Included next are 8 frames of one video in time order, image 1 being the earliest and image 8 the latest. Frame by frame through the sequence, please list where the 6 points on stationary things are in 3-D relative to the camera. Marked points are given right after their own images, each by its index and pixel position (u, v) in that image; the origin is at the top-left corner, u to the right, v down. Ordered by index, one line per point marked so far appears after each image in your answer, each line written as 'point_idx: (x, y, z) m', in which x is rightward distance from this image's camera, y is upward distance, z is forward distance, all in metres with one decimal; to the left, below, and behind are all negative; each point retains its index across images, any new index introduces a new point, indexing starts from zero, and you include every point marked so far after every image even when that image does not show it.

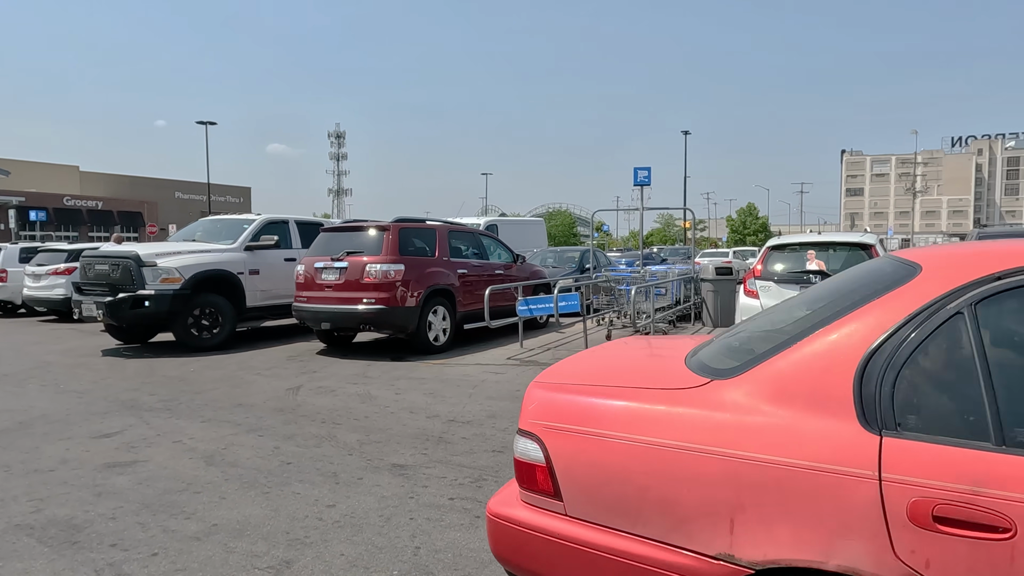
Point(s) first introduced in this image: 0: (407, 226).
0: (-1.6, +1.0, +10.2) m
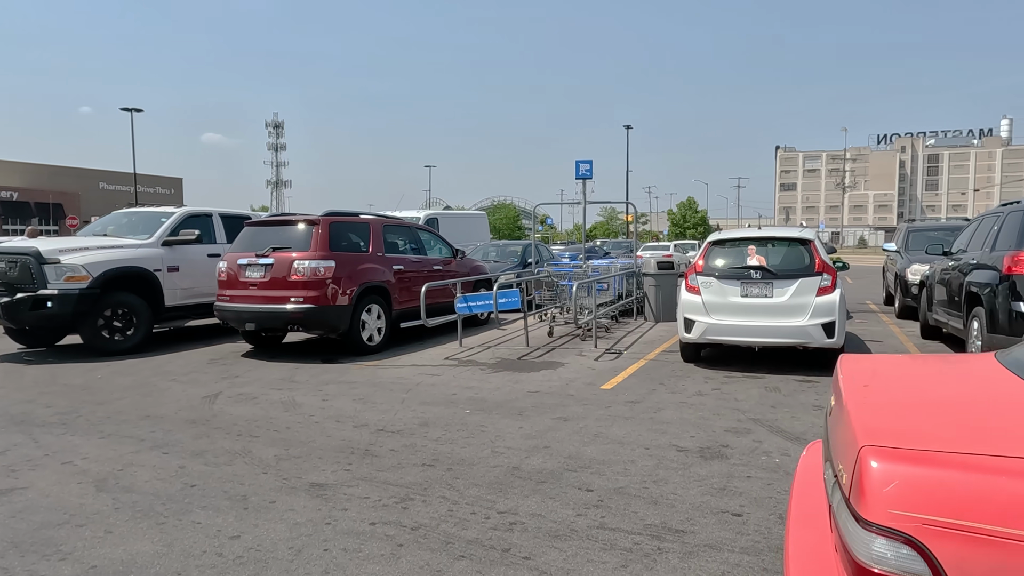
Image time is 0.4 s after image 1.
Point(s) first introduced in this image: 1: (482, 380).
0: (-2.6, +1.0, +9.7) m
1: (-0.4, -1.1, +7.7) m
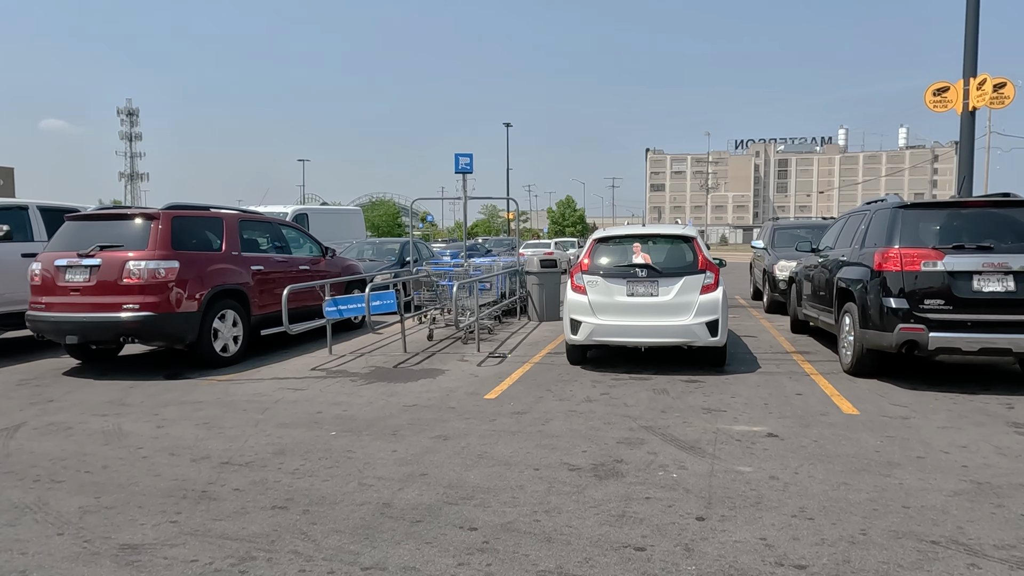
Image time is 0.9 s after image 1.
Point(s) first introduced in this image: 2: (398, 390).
0: (-4.2, +0.9, +8.4) m
1: (-1.7, -1.1, +6.9) m
2: (-1.2, -1.1, +7.0) m
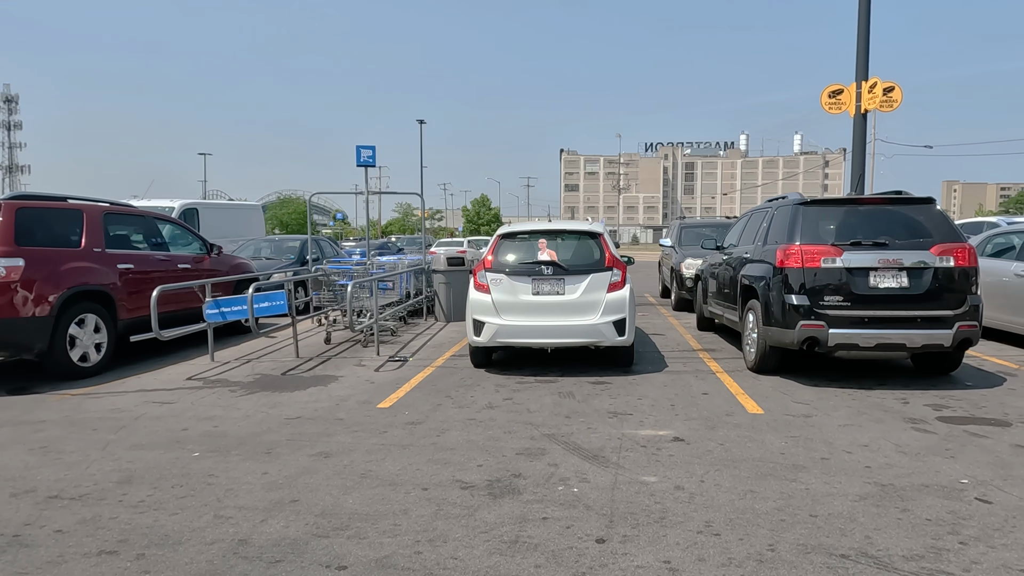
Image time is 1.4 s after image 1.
0: (-5.4, +0.9, +7.4) m
1: (-2.7, -1.1, +6.1) m
2: (-2.2, -1.1, +6.4) m
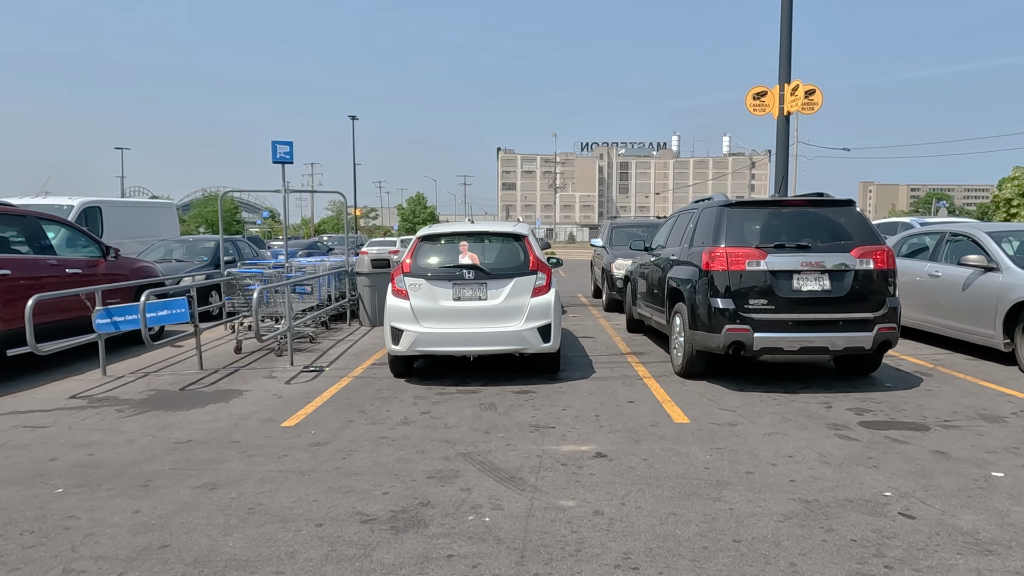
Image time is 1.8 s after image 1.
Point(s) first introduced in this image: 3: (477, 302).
0: (-6.2, +0.8, +6.5) m
1: (-3.4, -1.2, +5.5) m
2: (-3.0, -1.2, +5.8) m
3: (-0.4, -0.1, +6.8) m
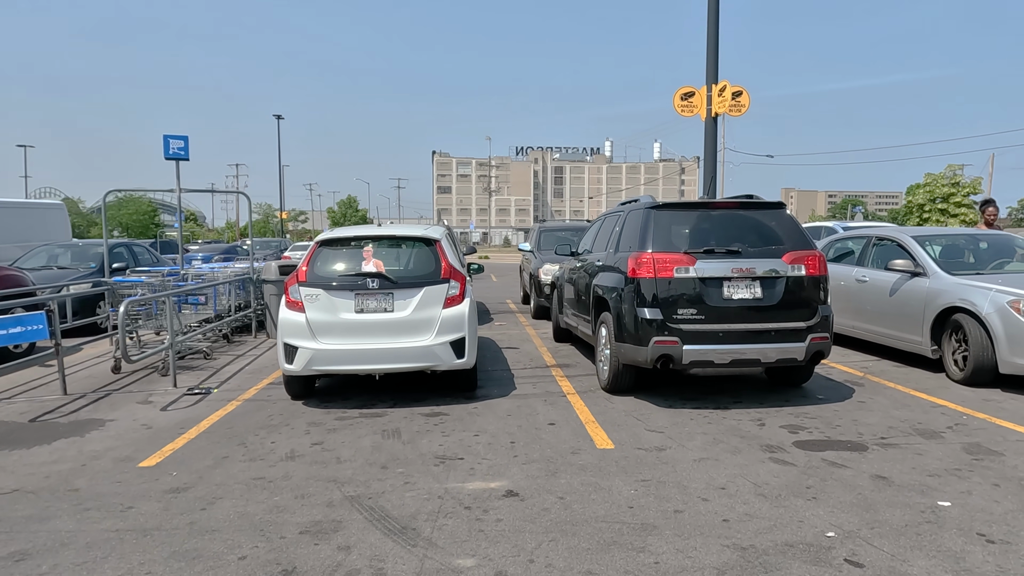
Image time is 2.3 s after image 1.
0: (-7.0, +0.7, +5.2) m
1: (-4.1, -1.3, +4.5) m
2: (-3.7, -1.3, +4.8) m
3: (-1.2, -0.2, +6.1) m
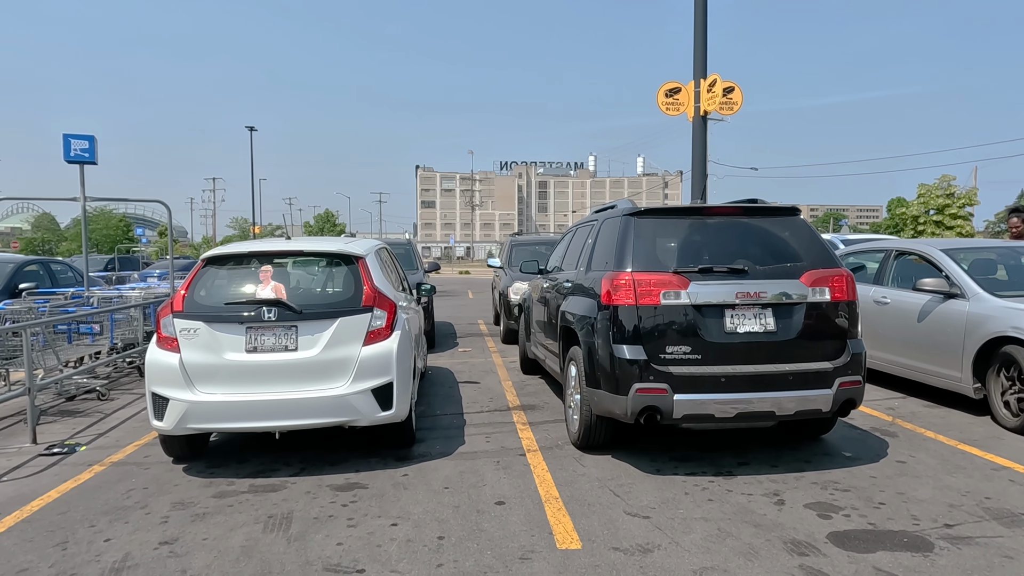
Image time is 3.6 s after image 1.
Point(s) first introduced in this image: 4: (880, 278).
0: (-7.4, +0.5, +3.7) m
1: (-4.4, -1.5, +3.0) m
2: (-4.1, -1.5, +3.3) m
3: (-1.6, -0.5, +4.7) m
4: (+4.2, +0.1, +7.5) m
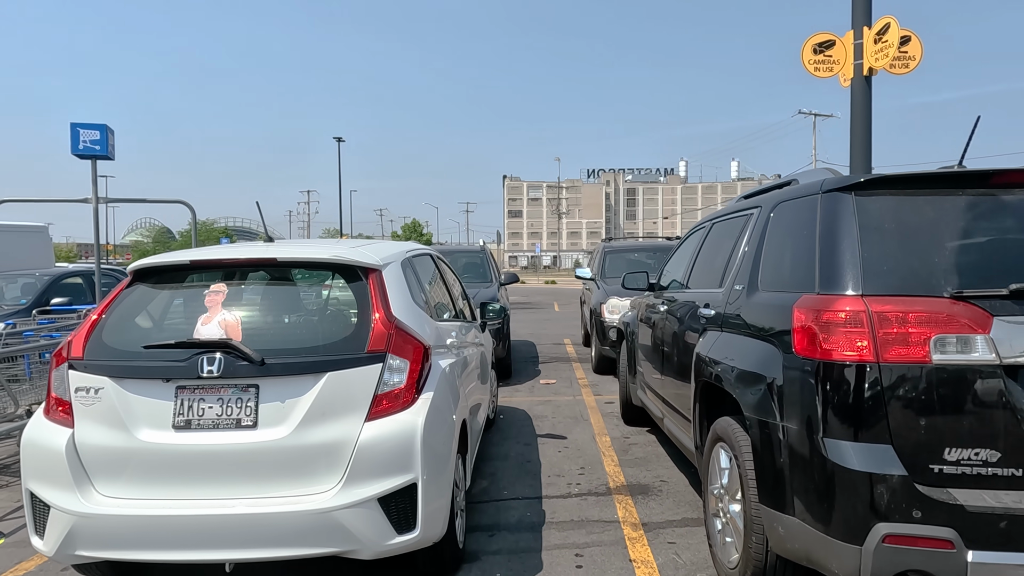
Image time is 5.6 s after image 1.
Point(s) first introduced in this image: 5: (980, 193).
0: (-7.0, +0.3, +2.5) m
1: (-4.2, -1.6, +1.4) m
2: (-3.8, -1.6, +1.7) m
3: (-1.2, -0.6, +2.8) m
4: (+4.9, -0.1, +4.8) m
5: (+1.8, +0.4, +2.6) m
